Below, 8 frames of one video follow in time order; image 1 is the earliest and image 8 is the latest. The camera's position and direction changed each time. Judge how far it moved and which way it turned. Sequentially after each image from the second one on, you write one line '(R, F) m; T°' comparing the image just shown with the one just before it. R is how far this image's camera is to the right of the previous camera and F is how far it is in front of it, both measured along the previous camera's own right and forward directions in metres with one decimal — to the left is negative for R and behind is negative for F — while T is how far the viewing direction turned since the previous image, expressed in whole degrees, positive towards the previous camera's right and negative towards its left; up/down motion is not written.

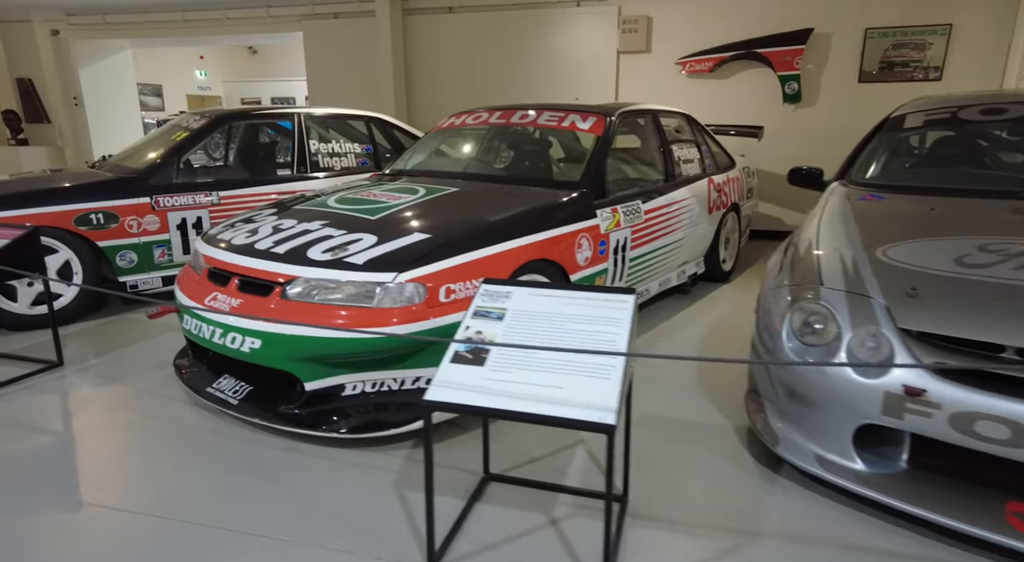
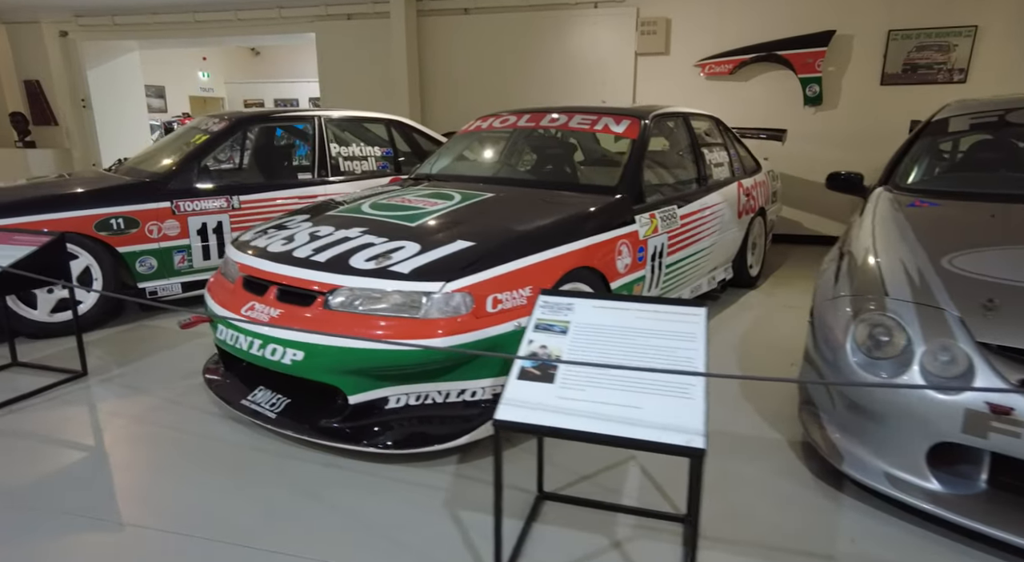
(-0.2, +0.1) m; 0°
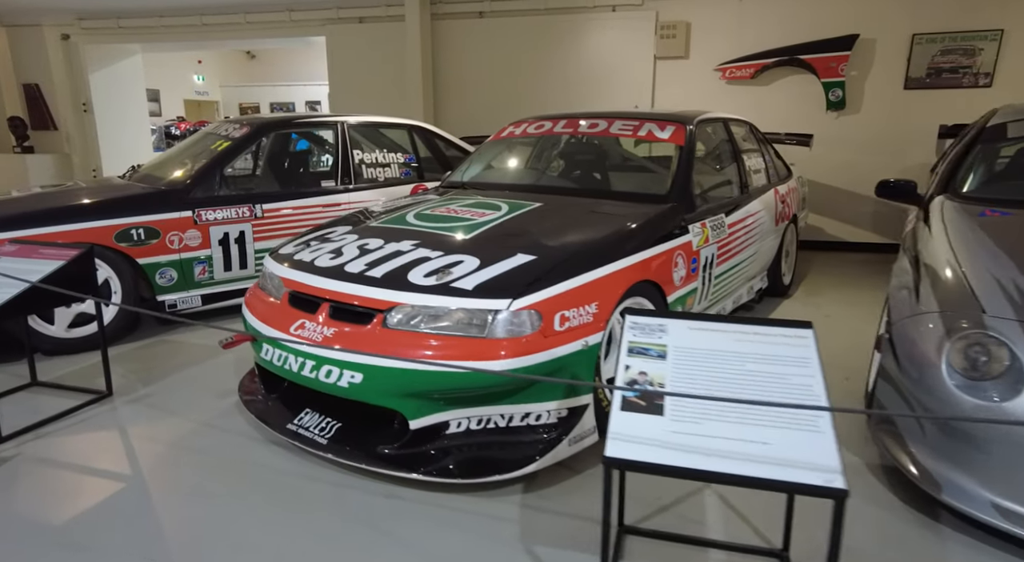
(-0.3, +0.1) m; +1°
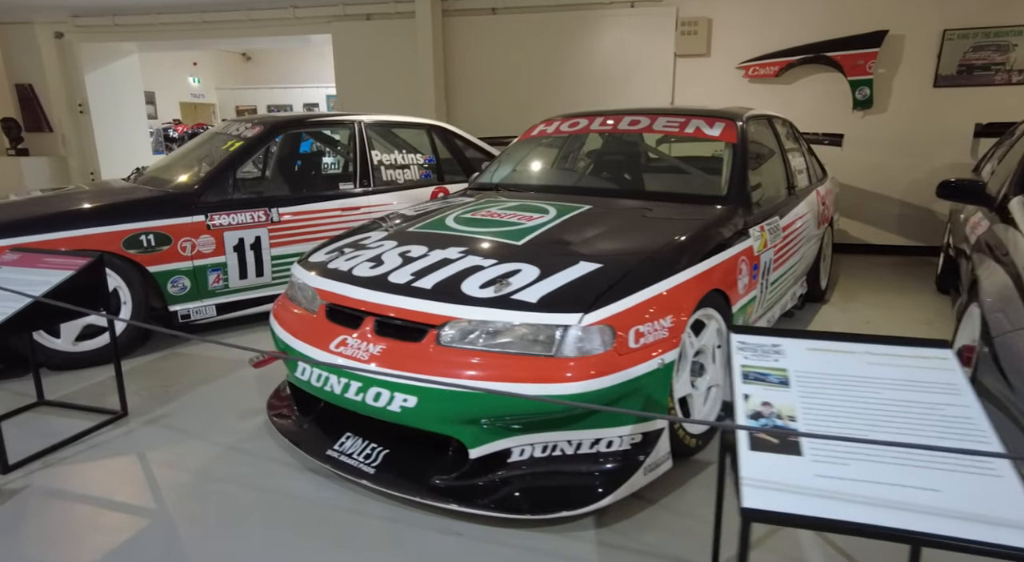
(-0.2, +0.2) m; +1°
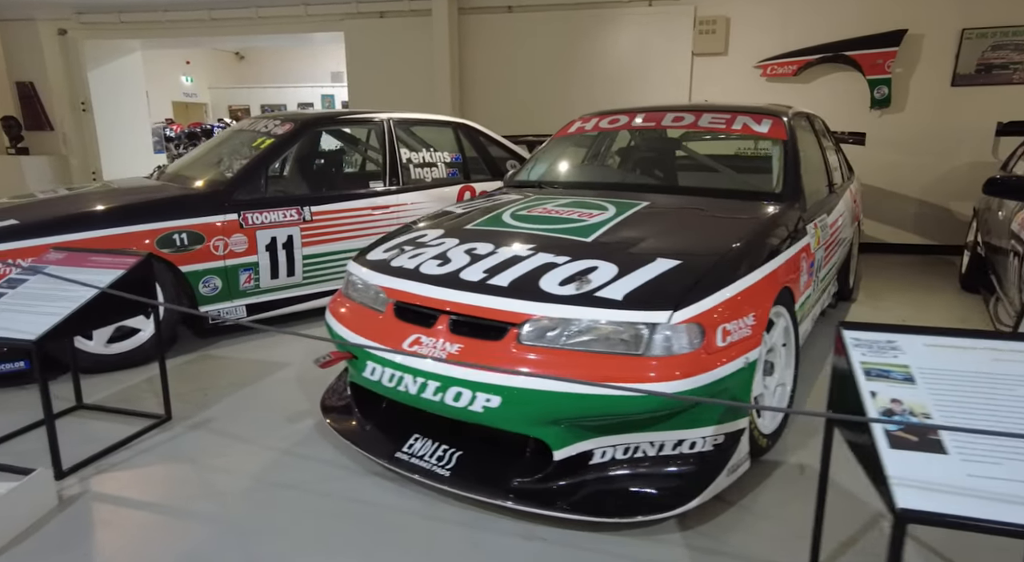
(-0.3, +0.1) m; +1°
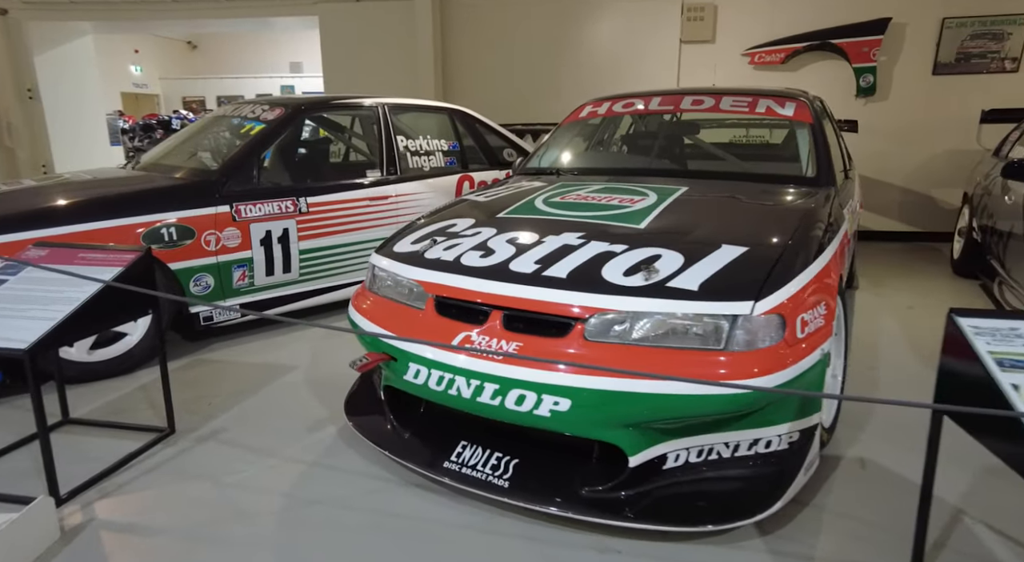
(-0.3, +0.2) m; +4°
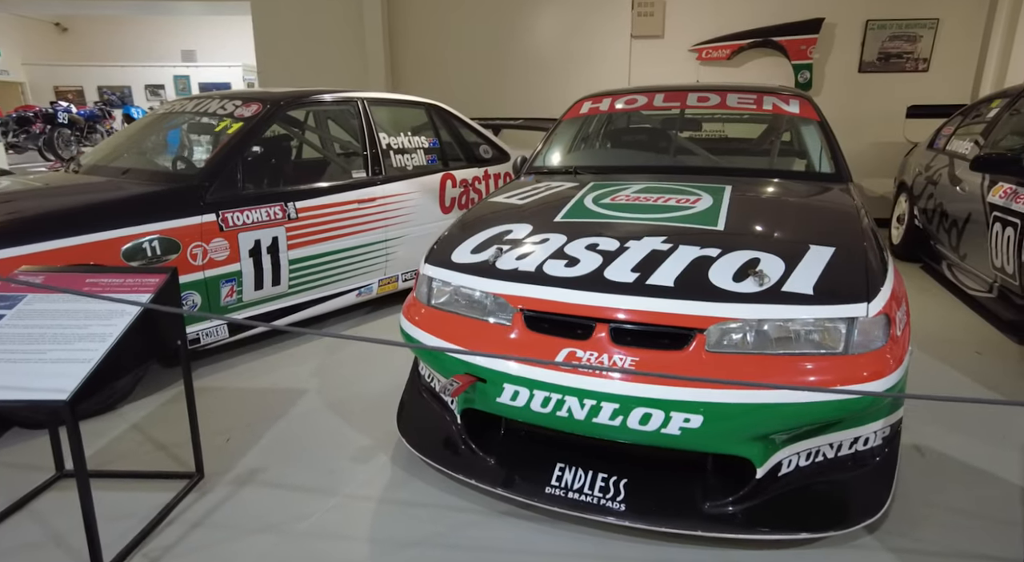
(-0.5, +0.2) m; +9°
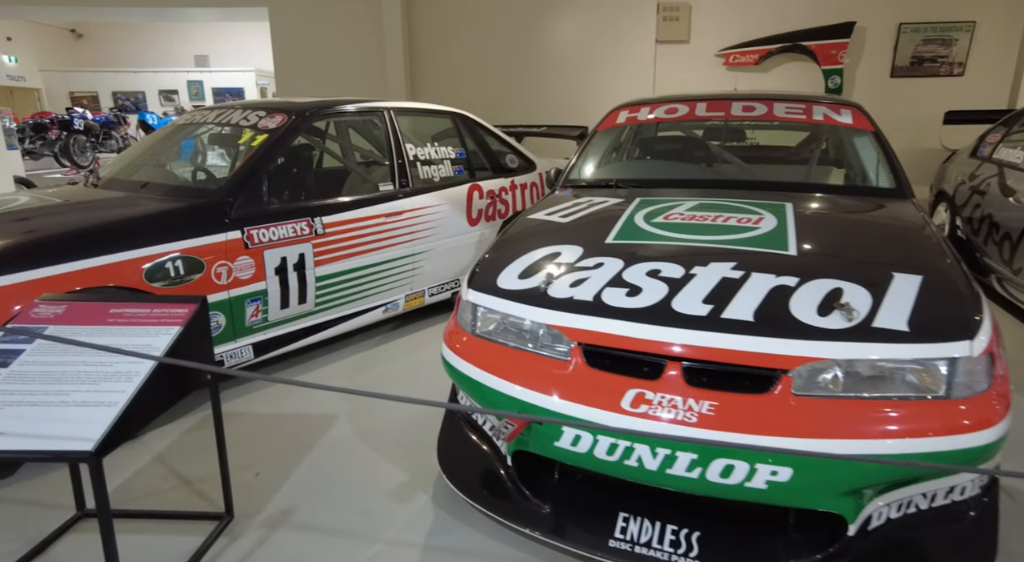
(-0.1, +0.1) m; -1°
